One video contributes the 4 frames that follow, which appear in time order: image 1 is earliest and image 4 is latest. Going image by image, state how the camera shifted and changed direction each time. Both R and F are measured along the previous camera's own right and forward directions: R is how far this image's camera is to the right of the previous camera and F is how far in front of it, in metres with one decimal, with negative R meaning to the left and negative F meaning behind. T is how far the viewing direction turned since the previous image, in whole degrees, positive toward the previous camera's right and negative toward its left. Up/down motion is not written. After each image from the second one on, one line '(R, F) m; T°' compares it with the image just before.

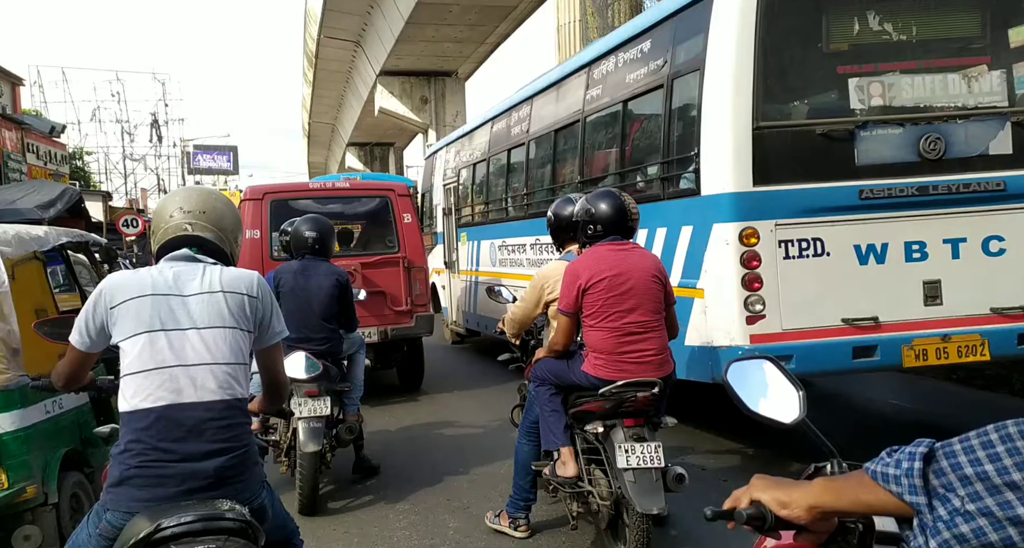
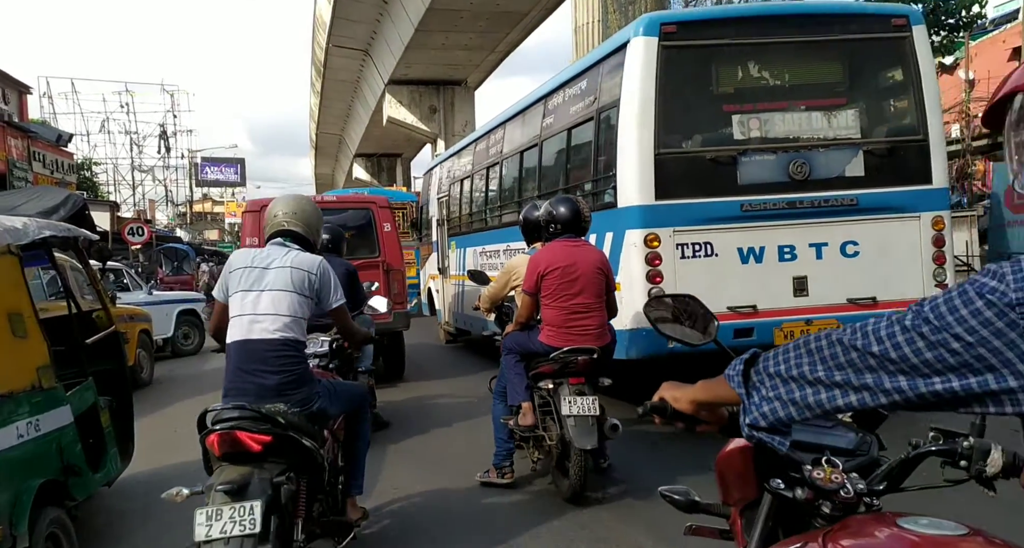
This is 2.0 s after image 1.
(+0.4, -1.1) m; 0°
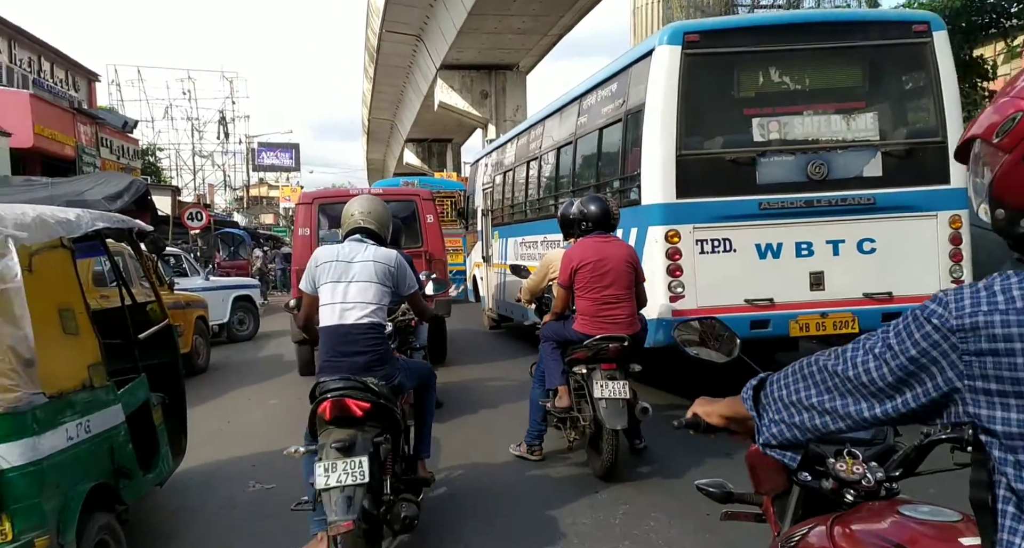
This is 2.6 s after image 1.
(+0.1, -0.4) m; -4°
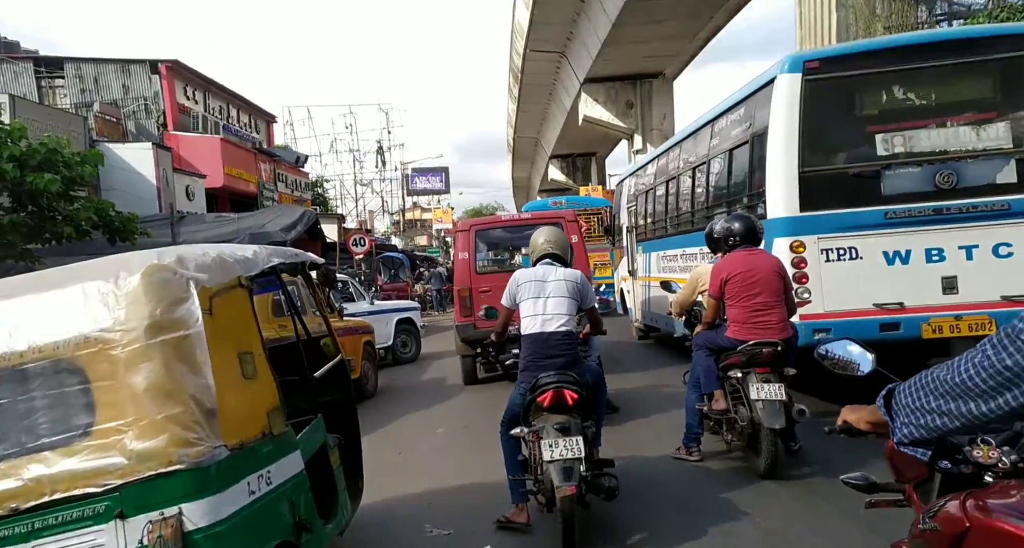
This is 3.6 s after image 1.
(+0.1, -0.9) m; -11°
